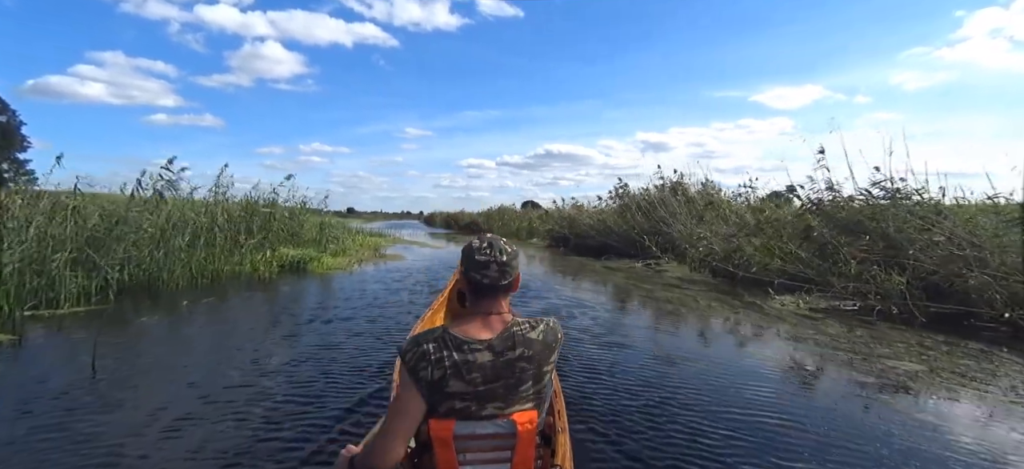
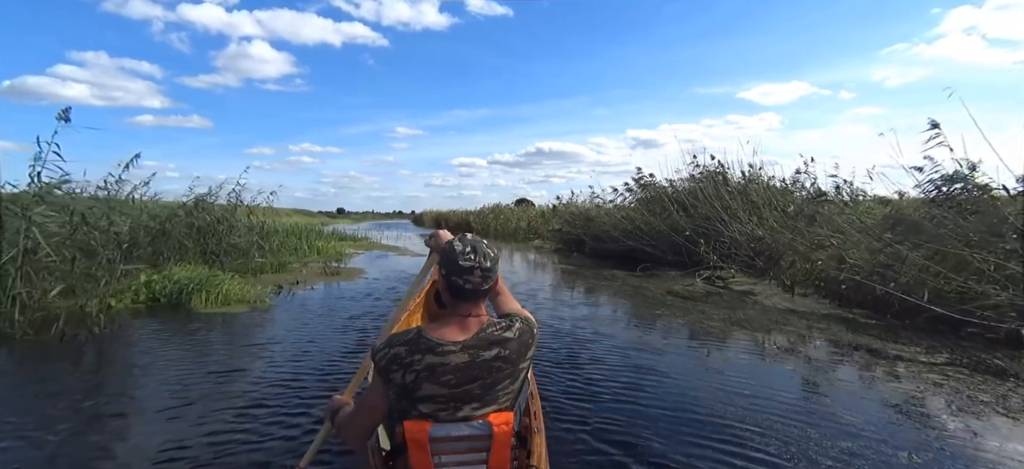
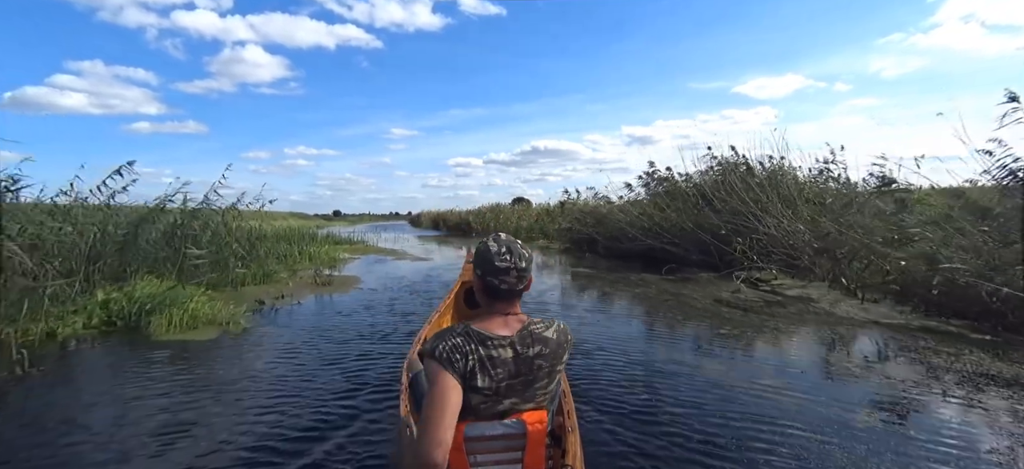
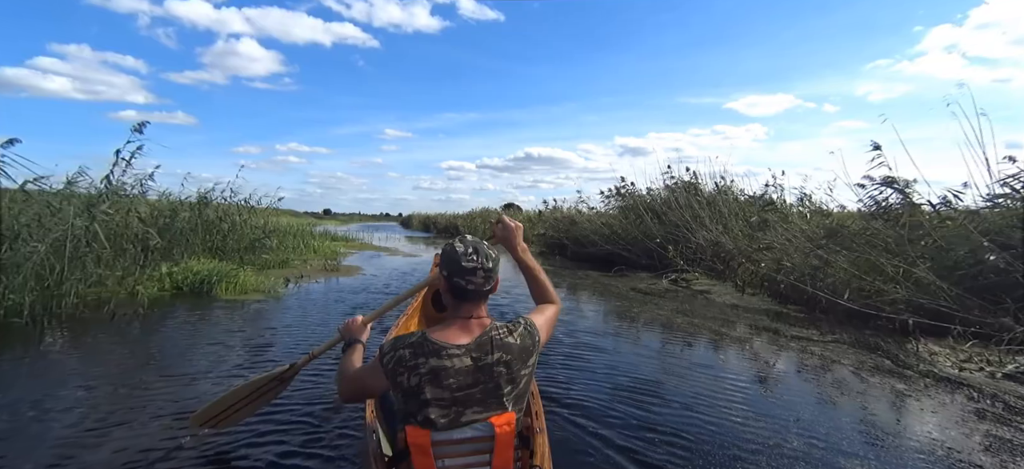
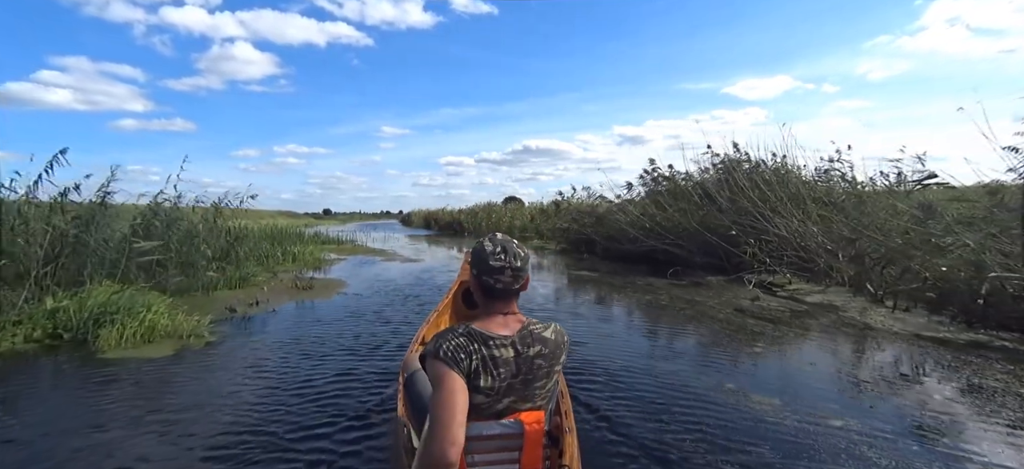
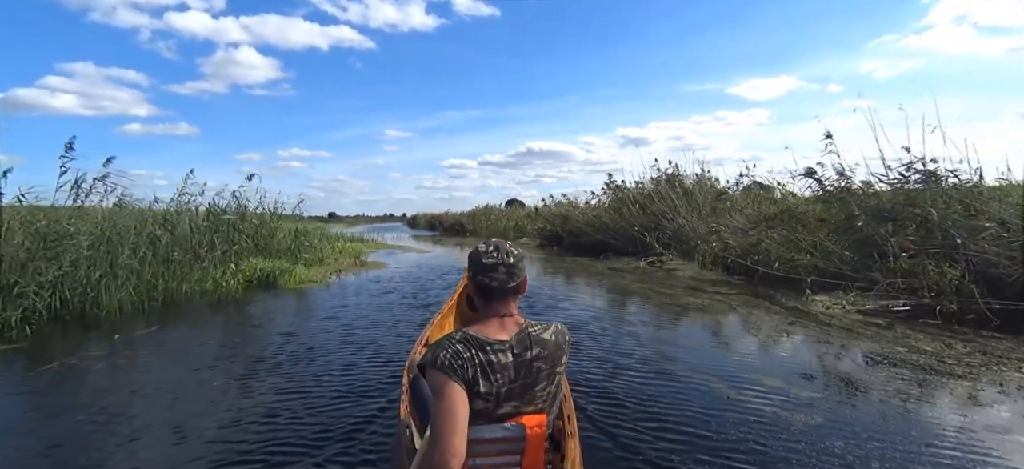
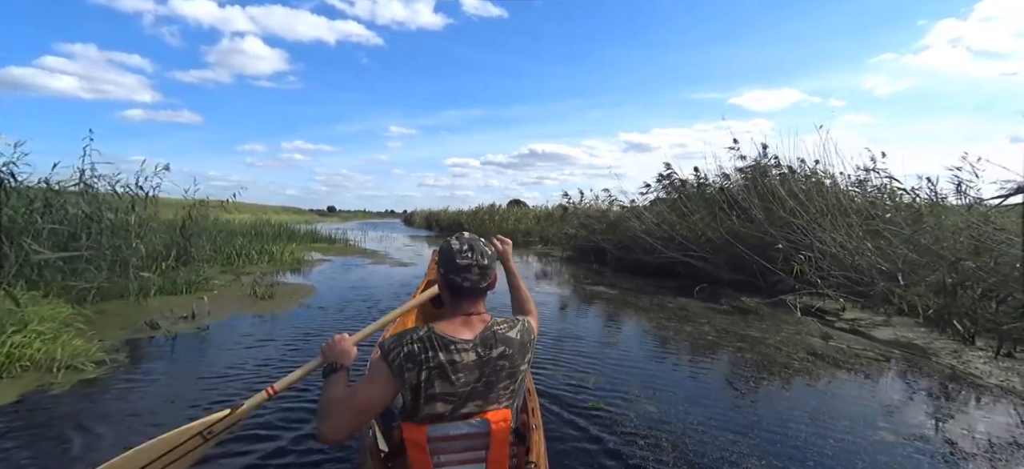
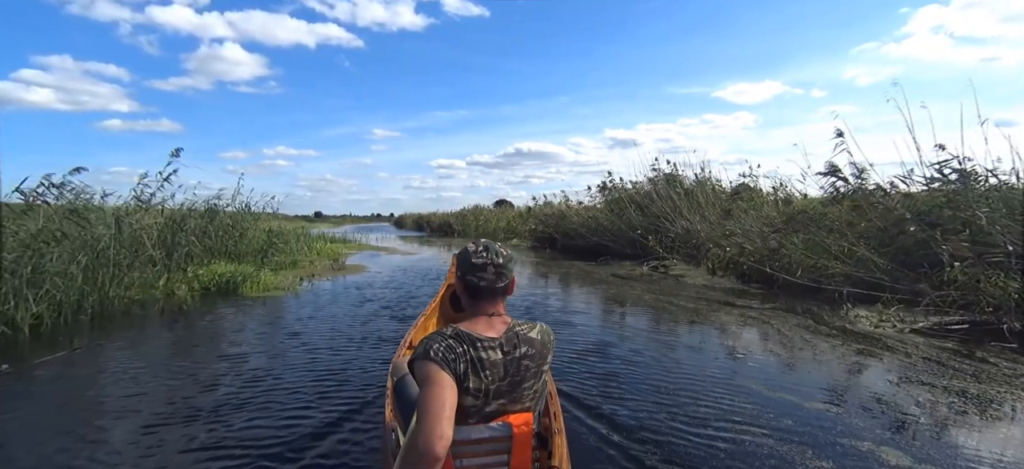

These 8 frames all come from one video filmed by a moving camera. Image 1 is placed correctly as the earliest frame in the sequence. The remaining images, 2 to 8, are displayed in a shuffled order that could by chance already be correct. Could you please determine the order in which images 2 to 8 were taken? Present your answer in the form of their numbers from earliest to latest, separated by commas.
6, 8, 4, 2, 3, 5, 7
